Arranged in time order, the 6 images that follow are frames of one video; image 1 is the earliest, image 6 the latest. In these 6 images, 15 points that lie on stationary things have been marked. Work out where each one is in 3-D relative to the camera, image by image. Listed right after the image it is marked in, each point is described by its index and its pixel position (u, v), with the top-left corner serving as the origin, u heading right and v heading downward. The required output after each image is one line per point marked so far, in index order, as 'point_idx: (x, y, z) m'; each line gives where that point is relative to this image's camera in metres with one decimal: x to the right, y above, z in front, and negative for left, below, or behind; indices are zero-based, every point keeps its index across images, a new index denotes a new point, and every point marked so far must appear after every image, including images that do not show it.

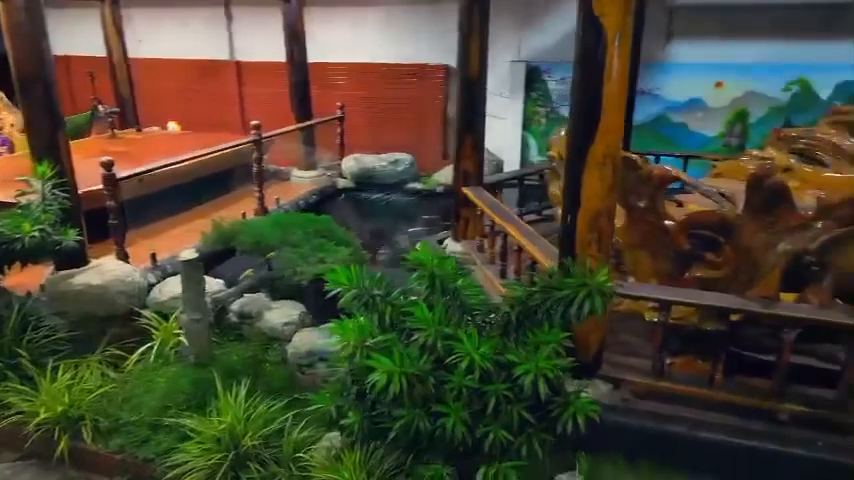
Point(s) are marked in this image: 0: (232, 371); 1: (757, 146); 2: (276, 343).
0: (-0.9, -0.6, +3.1) m
1: (+2.8, +0.8, +5.7) m
2: (-0.7, -0.5, +3.3) m
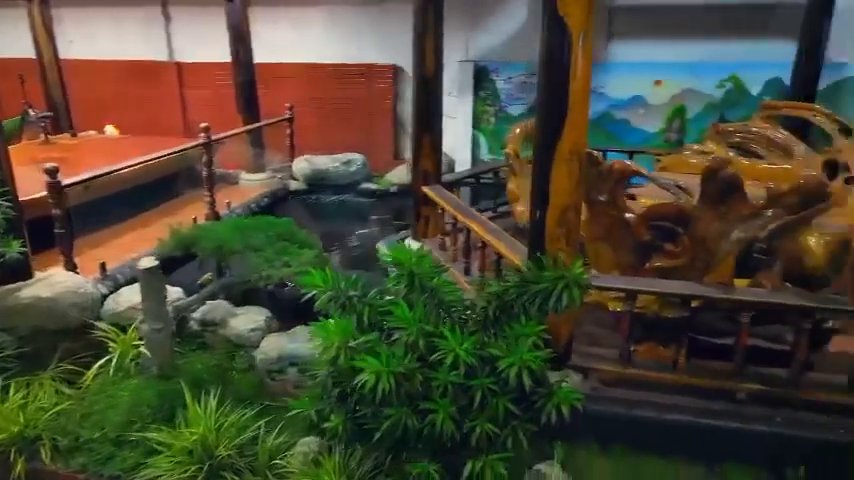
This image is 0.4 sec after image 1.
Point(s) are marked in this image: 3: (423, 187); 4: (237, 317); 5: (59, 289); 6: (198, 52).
0: (-1.0, -0.7, +3.1) m
1: (+2.4, +0.9, +5.9) m
2: (-0.9, -0.5, +3.2) m
3: (0.0, +0.3, +4.2) m
4: (-0.9, -0.4, +3.3) m
5: (-1.8, -0.2, +3.2) m
6: (-2.4, +2.0, +7.0) m
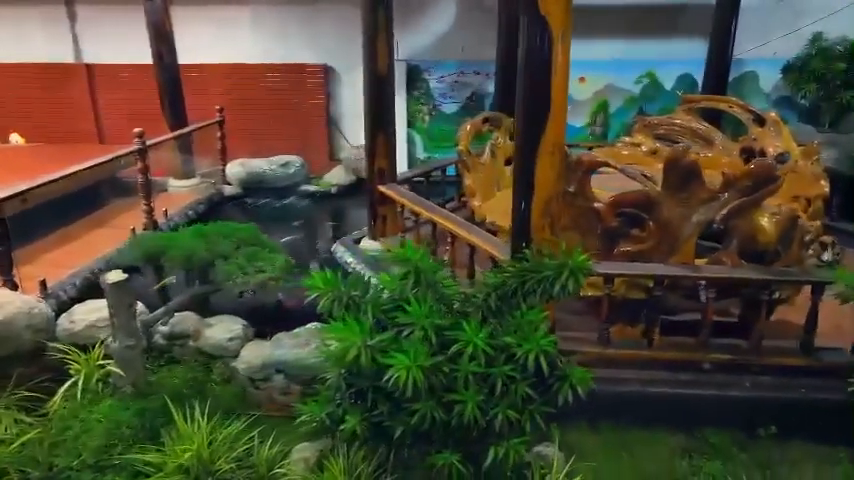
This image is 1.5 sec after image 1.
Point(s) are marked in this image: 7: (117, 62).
0: (-1.1, -0.7, +2.9) m
1: (+1.8, +1.0, +6.3) m
2: (-1.0, -0.6, +3.1) m
3: (-0.3, +0.3, +4.2) m
4: (-1.0, -0.4, +3.2) m
5: (-1.9, -0.3, +3.0) m
6: (-3.2, +1.9, +6.7) m
7: (-3.1, +1.8, +6.6) m
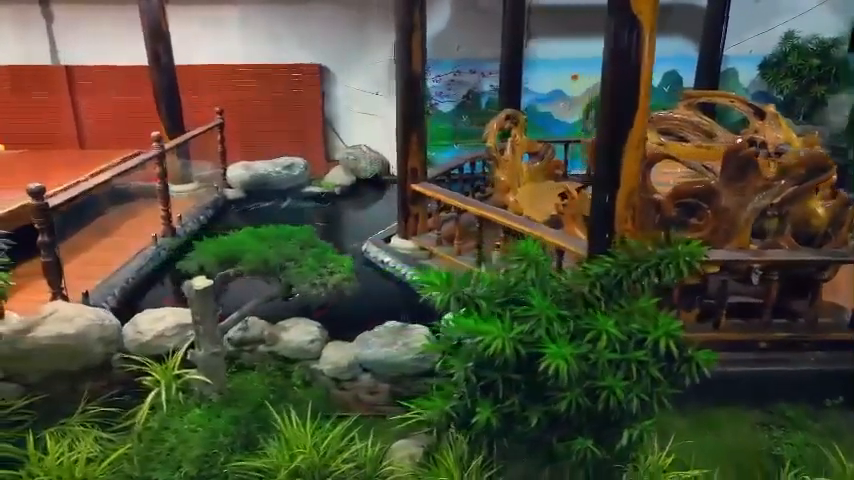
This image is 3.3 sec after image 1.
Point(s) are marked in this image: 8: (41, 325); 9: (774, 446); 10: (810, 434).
0: (-0.7, -0.7, +2.9) m
1: (+1.8, +1.1, +6.5) m
2: (-0.6, -0.6, +3.1) m
3: (-0.1, +0.4, +4.3) m
4: (-0.7, -0.4, +3.1) m
5: (-1.5, -0.4, +2.8) m
6: (-3.3, +1.8, +6.4) m
7: (-3.2, +1.7, +6.4) m
8: (-1.6, -0.4, +2.8) m
9: (+1.5, -0.9, +2.8) m
10: (+1.6, -0.8, +2.8) m
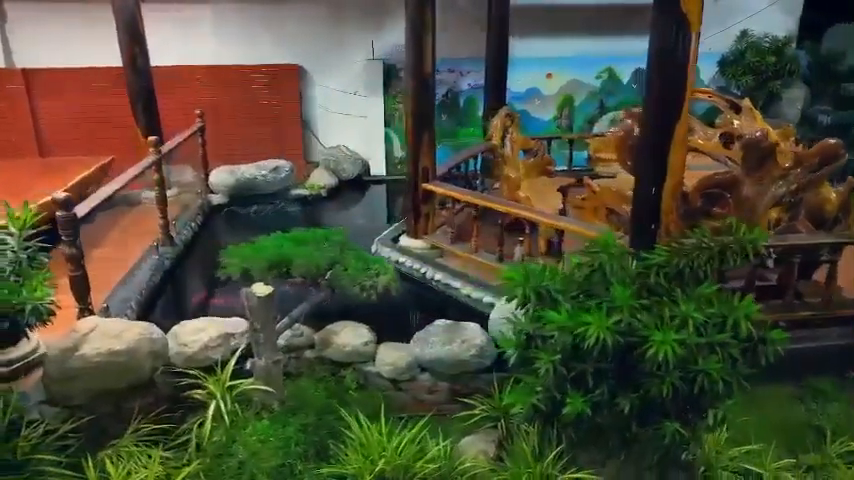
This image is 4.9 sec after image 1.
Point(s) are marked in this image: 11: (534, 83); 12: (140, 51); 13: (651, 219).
0: (-0.4, -0.7, +2.8) m
1: (+1.6, +1.2, +6.7) m
2: (-0.4, -0.6, +3.0) m
3: (0.0, +0.4, +4.3) m
4: (-0.4, -0.4, +3.1) m
5: (-1.2, -0.4, +2.7) m
6: (-3.4, +1.7, +6.0) m
7: (-3.4, +1.6, +6.0) m
8: (-1.4, -0.4, +2.6) m
9: (+1.7, -0.8, +3.0) m
10: (+1.9, -0.8, +3.0) m
11: (+1.1, +1.6, +6.5) m
12: (-2.3, +1.5, +5.3) m
13: (+1.0, +0.1, +3.0) m
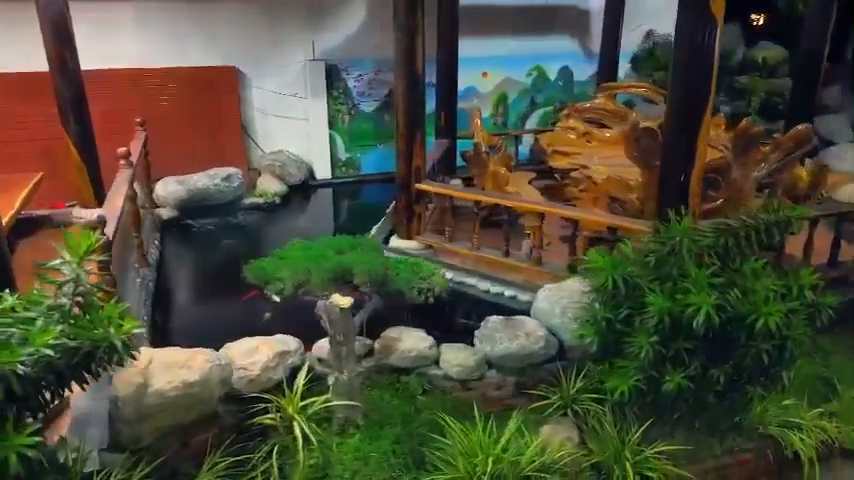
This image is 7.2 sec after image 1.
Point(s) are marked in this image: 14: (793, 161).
0: (-0.1, -0.7, +2.8) m
1: (+0.9, +1.2, +7.0) m
2: (-0.1, -0.6, +3.0) m
3: (-0.1, +0.4, +4.3) m
4: (-0.2, -0.5, +3.0) m
5: (-0.8, -0.5, +2.5) m
6: (-3.9, +1.4, +5.2) m
7: (-3.8, +1.3, +5.2) m
8: (-1.0, -0.5, +2.4) m
9: (+2.0, -0.7, +3.4) m
10: (+2.2, -0.6, +3.5) m
11: (+0.4, +1.6, +6.7) m
12: (-2.6, +1.3, +4.7) m
13: (+1.2, +0.2, +3.2) m
14: (+2.1, +0.5, +3.8) m
